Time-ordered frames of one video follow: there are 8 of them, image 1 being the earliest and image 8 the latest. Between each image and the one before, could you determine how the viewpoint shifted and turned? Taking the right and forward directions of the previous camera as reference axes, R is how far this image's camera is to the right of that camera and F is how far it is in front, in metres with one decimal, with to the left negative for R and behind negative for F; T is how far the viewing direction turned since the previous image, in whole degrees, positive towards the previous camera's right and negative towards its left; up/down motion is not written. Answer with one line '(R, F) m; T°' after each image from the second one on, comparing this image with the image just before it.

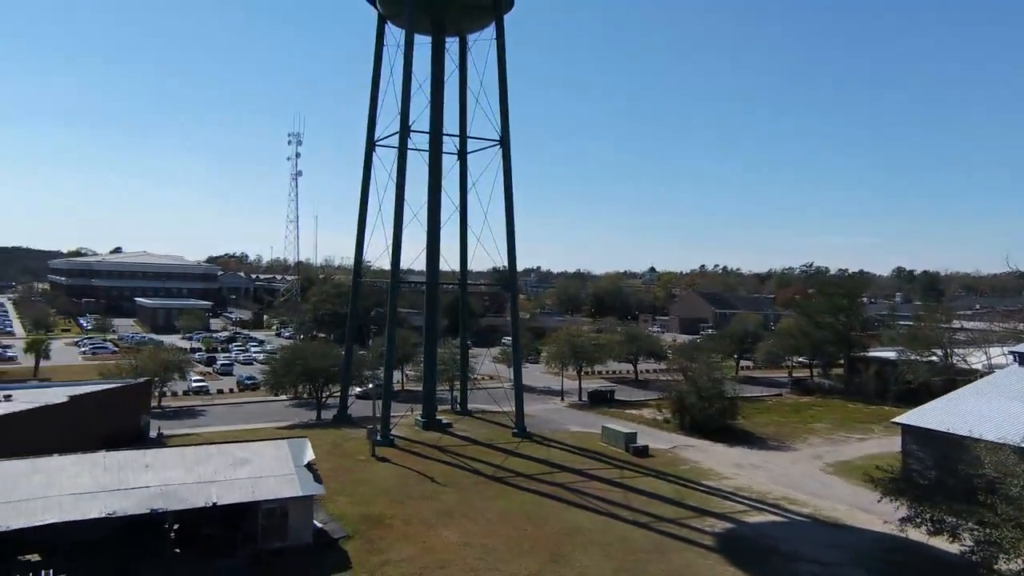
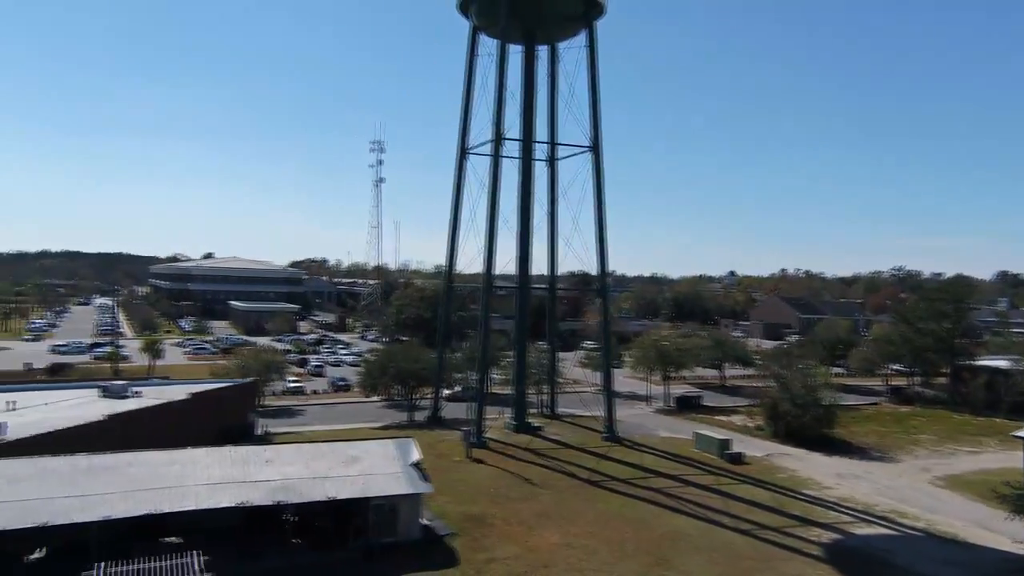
(-0.7, -0.4) m; -6°
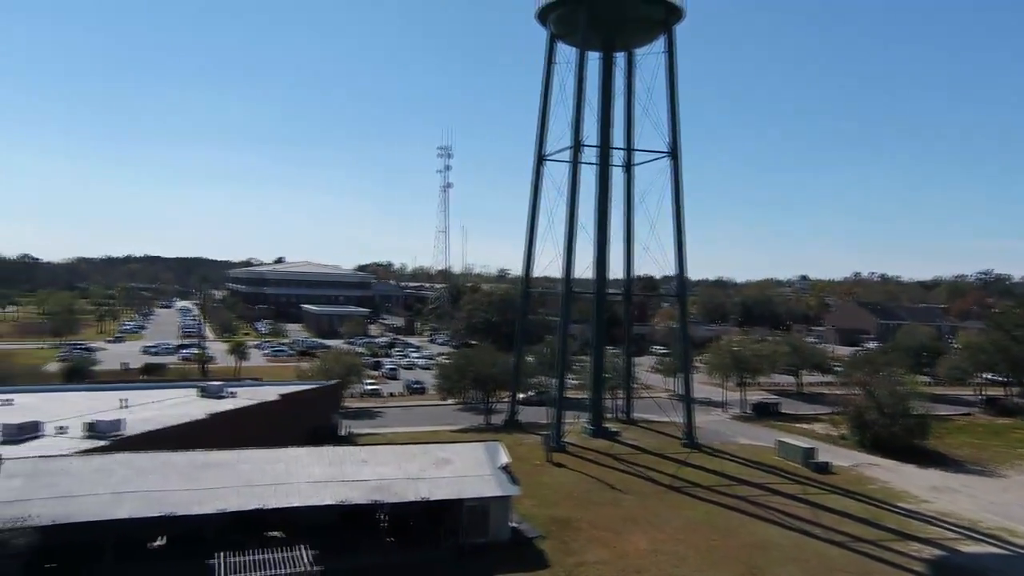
(-0.7, -0.3) m; -5°
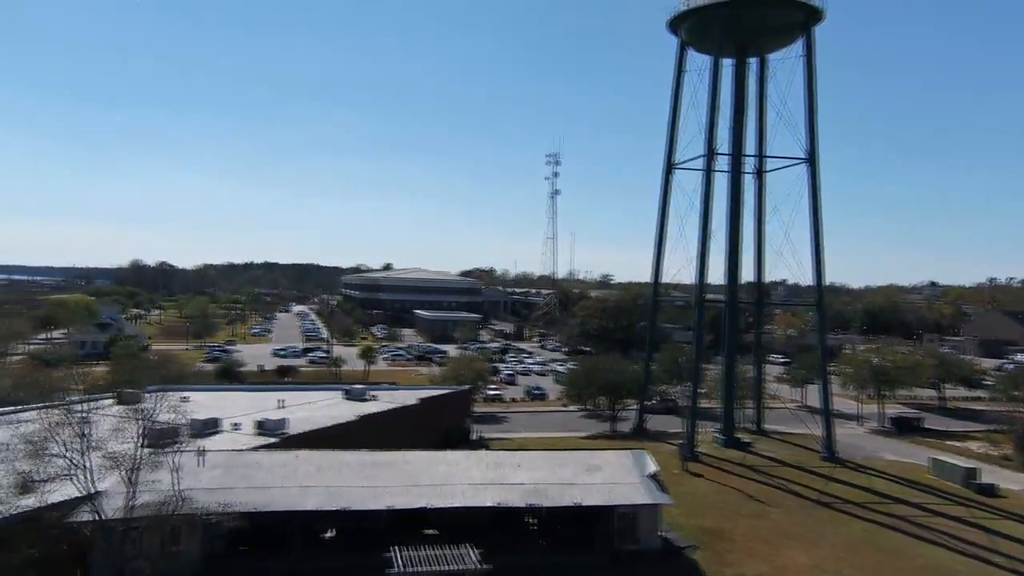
(-1.3, -0.5) m; -8°
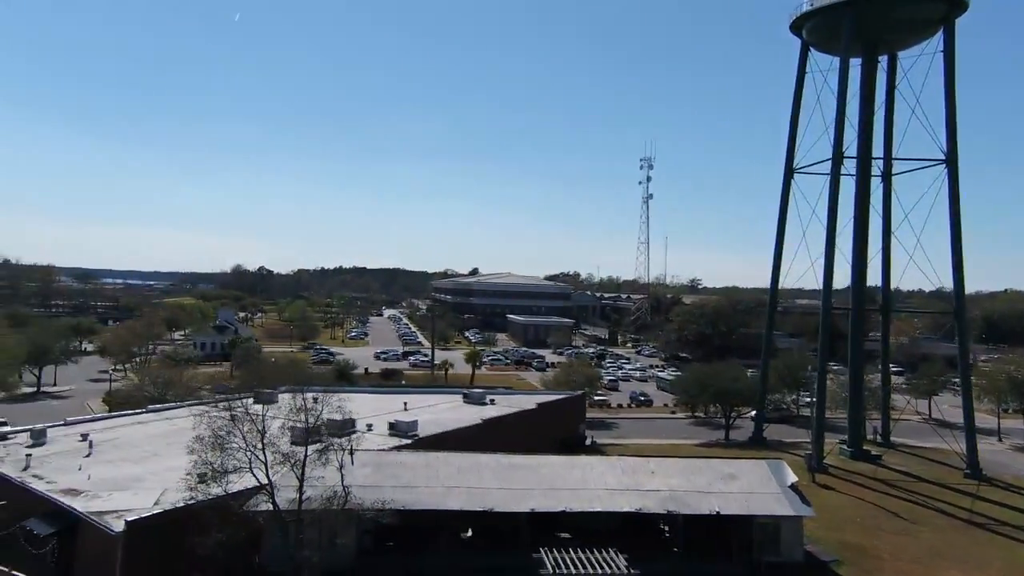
(-1.4, -0.4) m; -7°
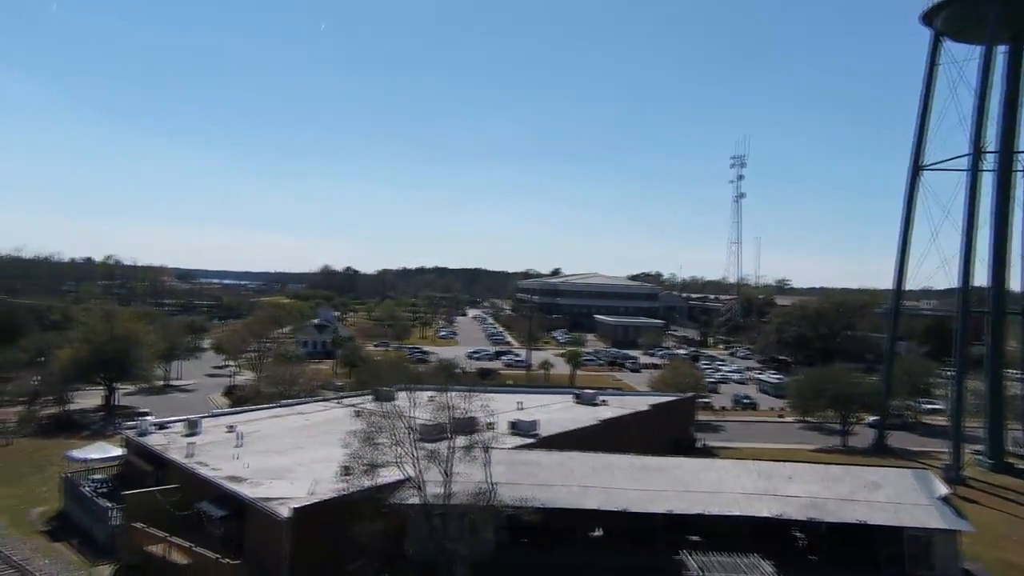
(-1.4, -0.3) m; -6°
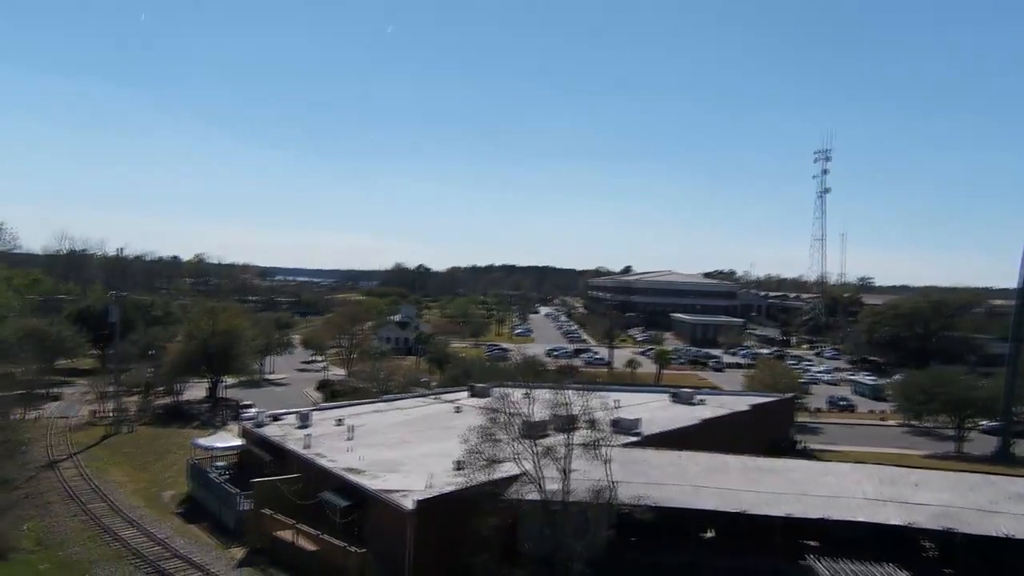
(-1.2, 0.0) m; -5°
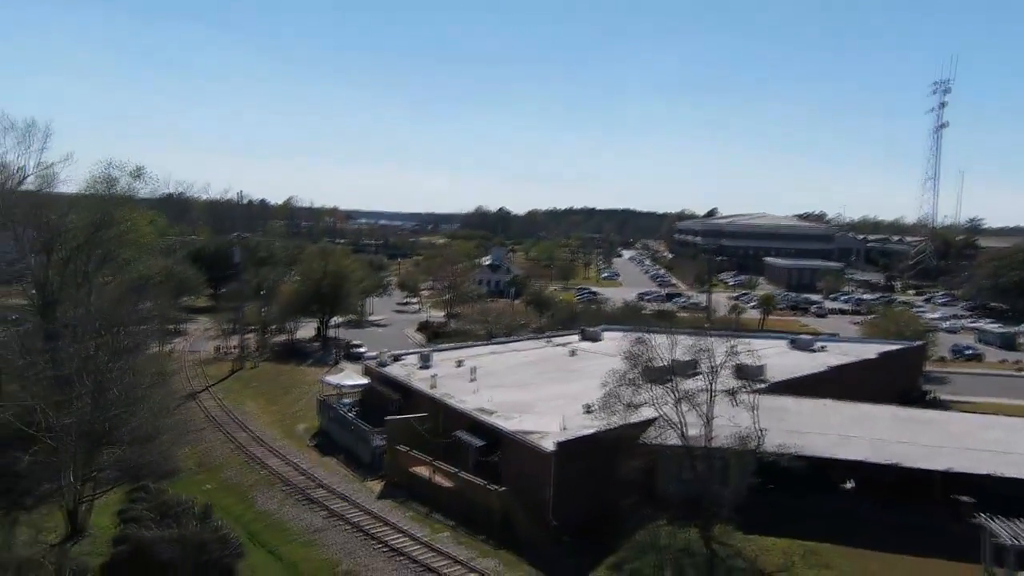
(-1.4, +0.4) m; -6°
